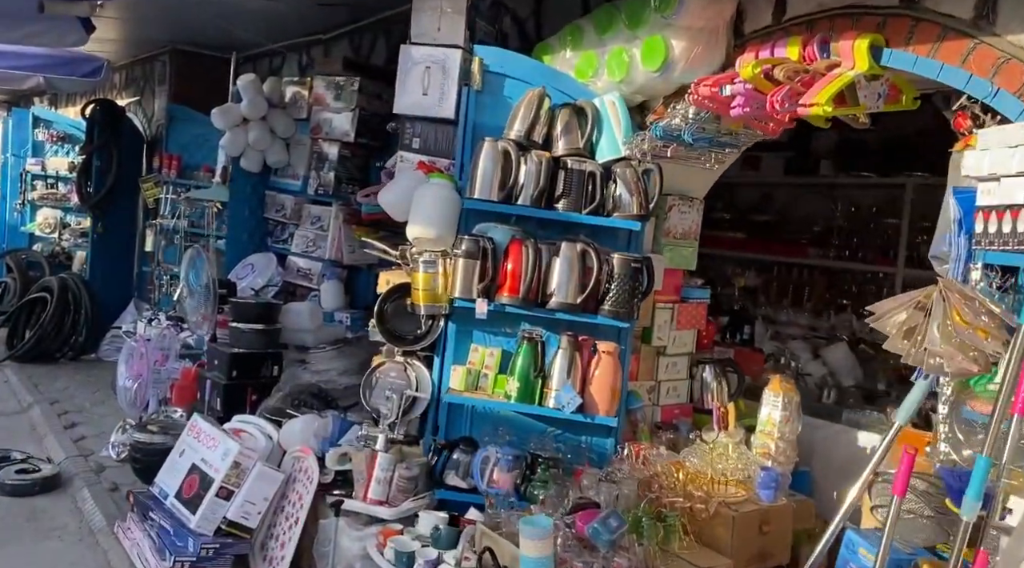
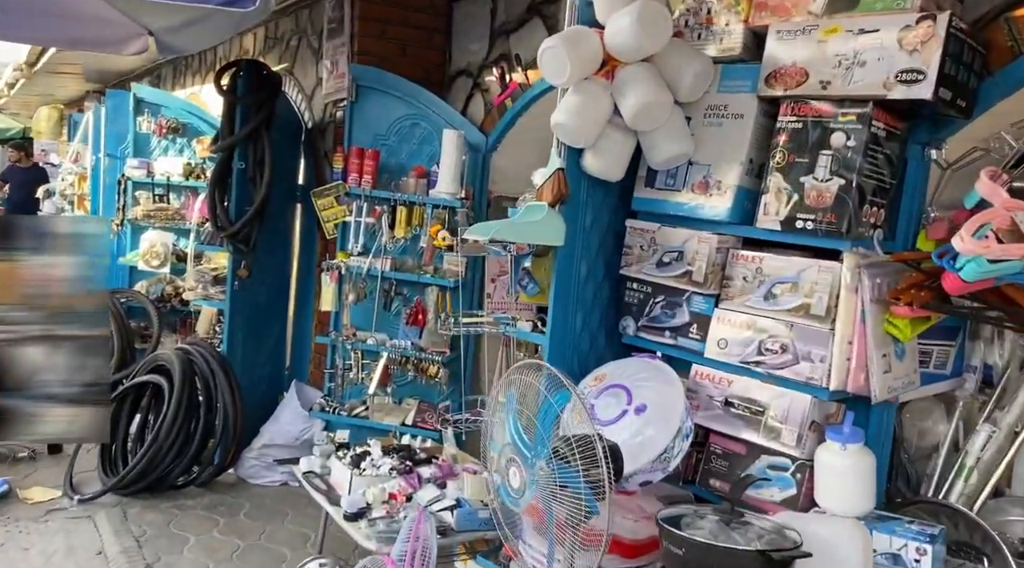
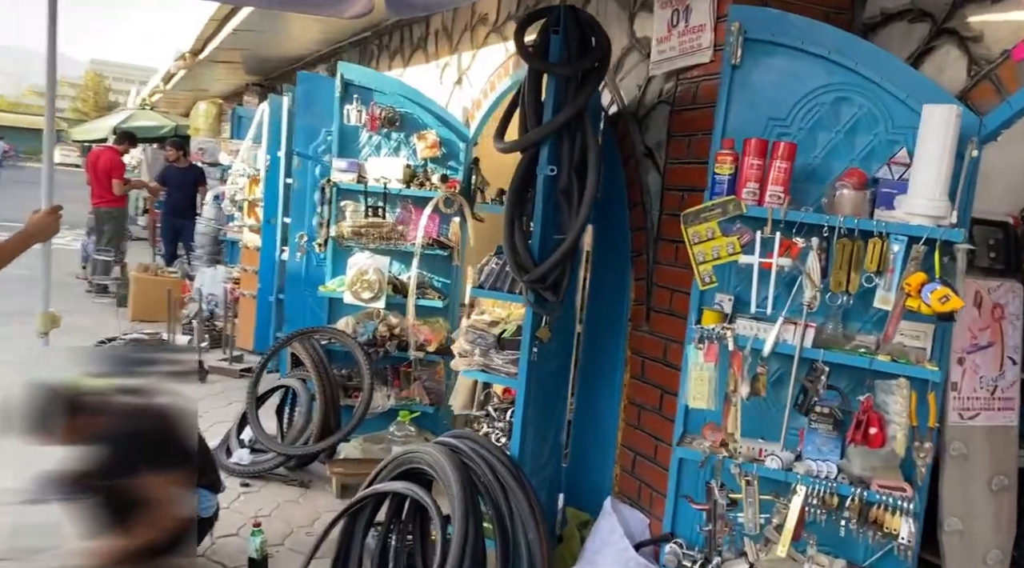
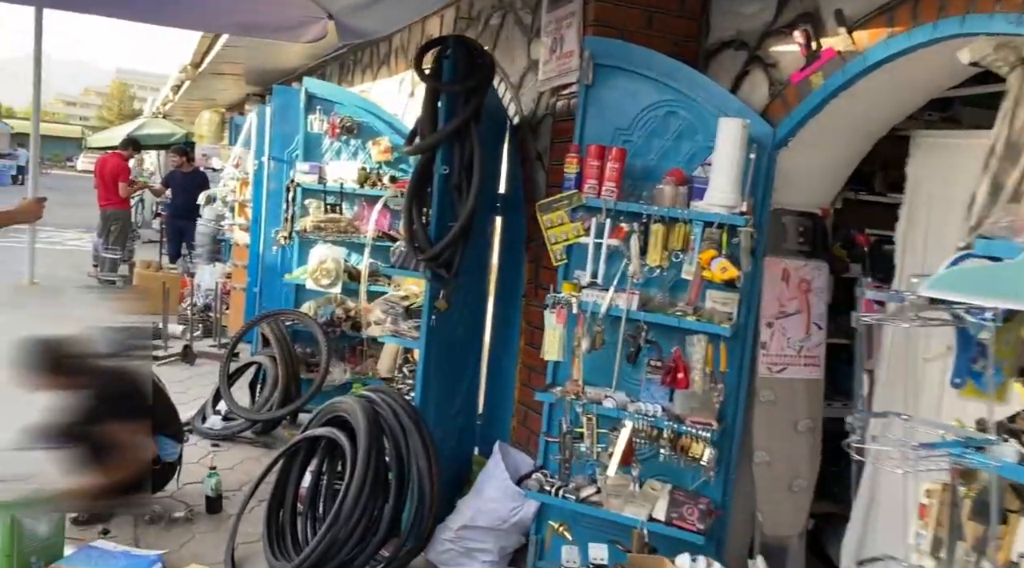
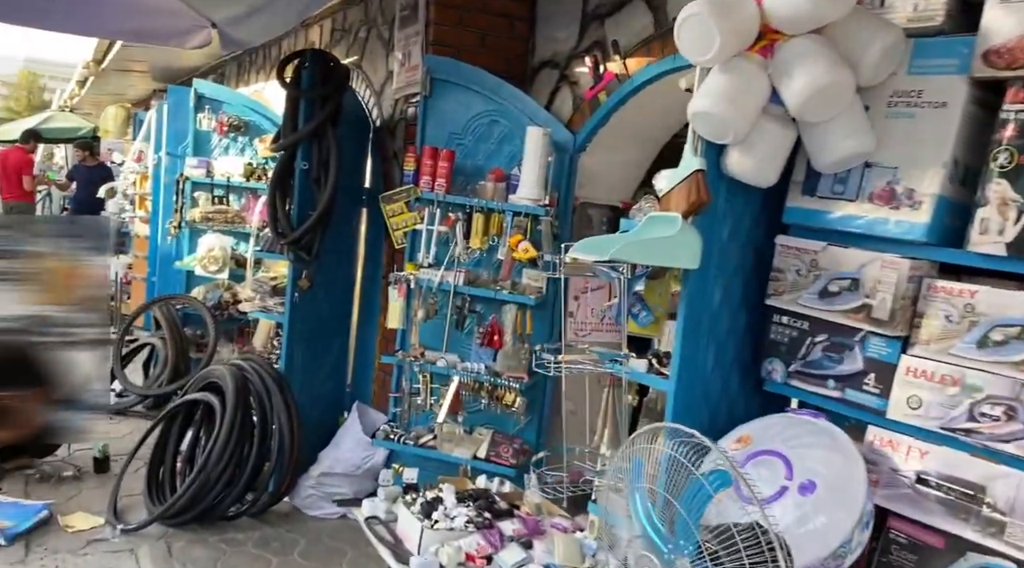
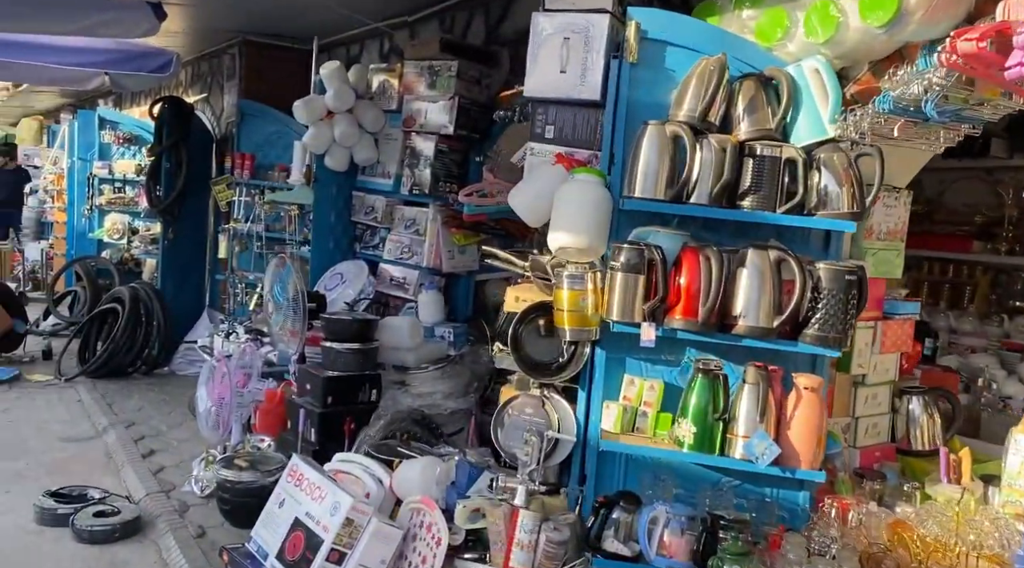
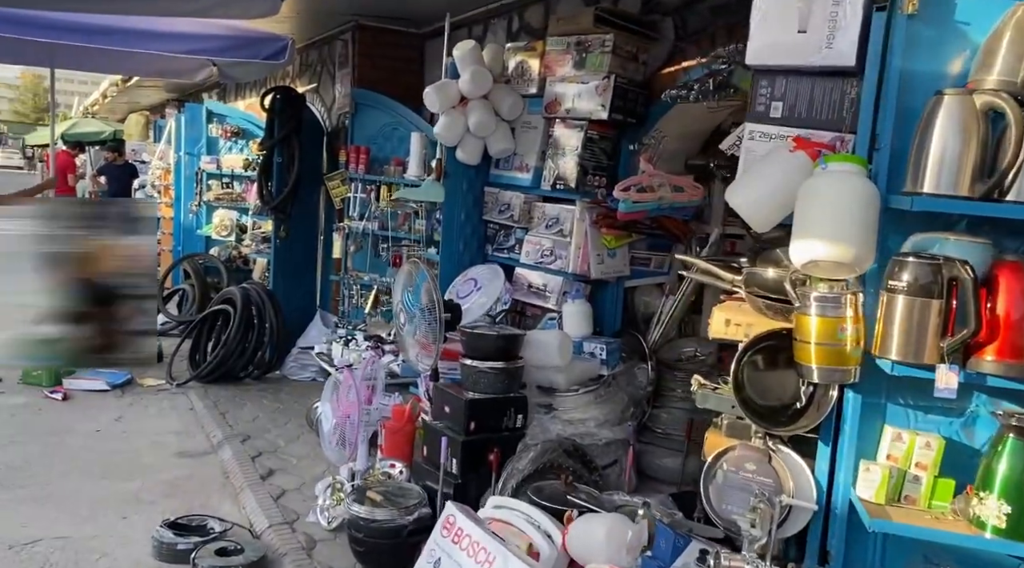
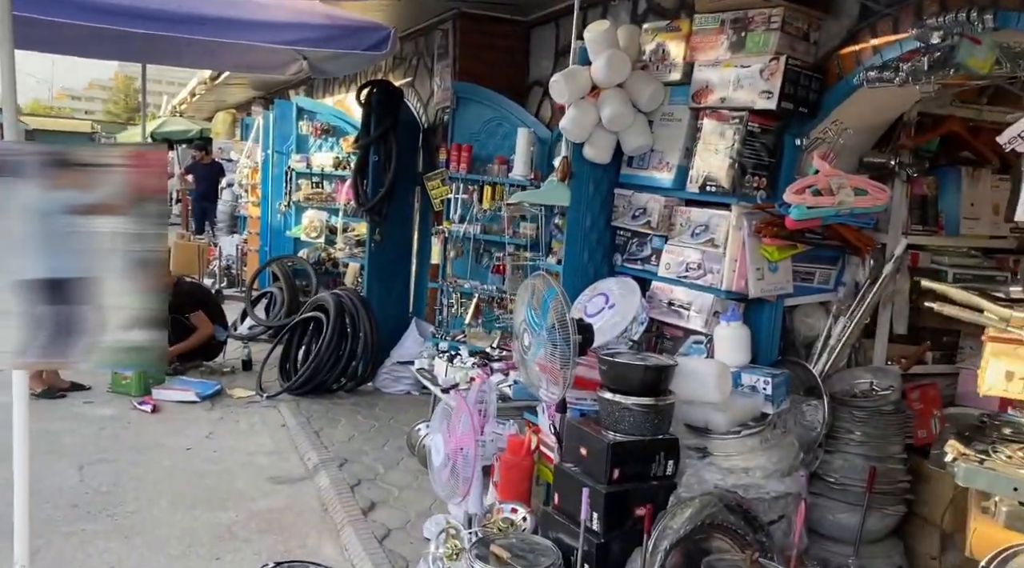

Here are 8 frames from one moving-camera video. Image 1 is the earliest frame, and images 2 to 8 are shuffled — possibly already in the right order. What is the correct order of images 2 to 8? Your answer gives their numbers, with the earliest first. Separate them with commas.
6, 7, 8, 2, 5, 4, 3
